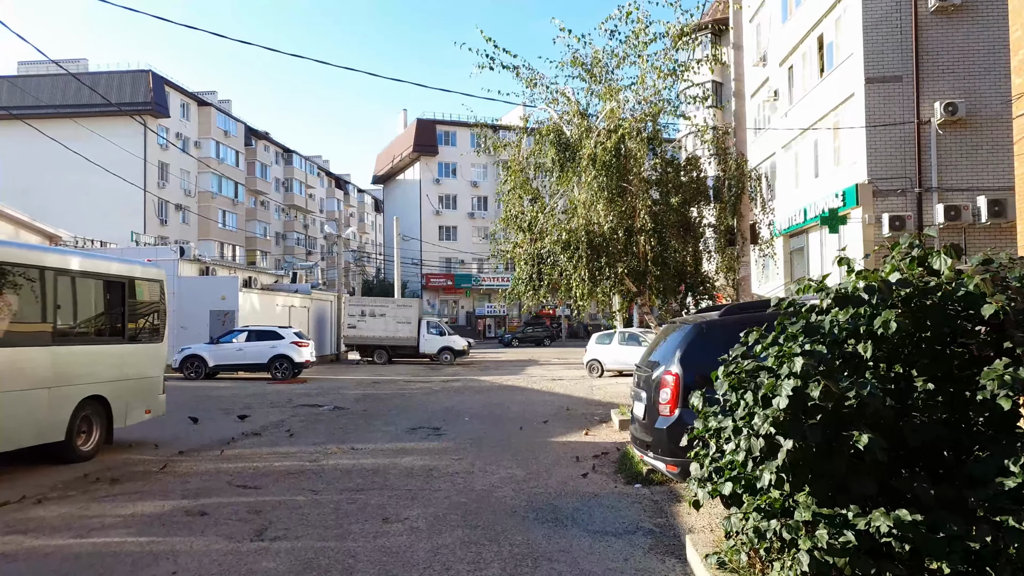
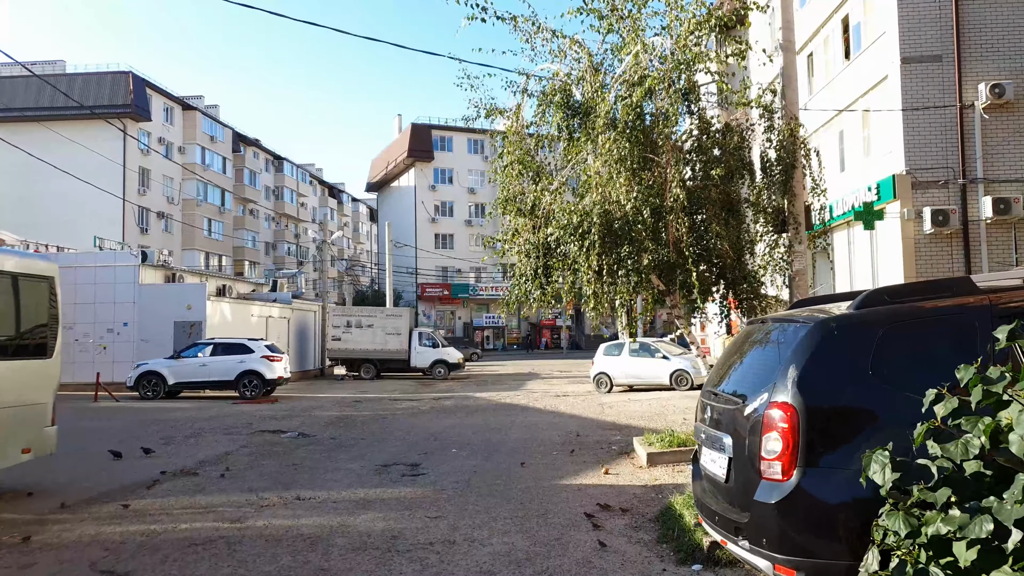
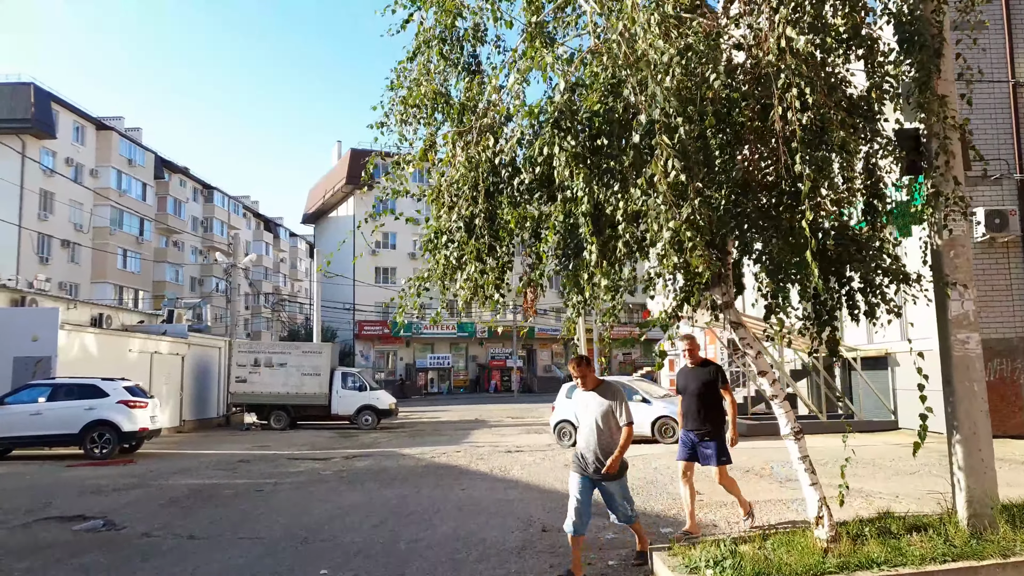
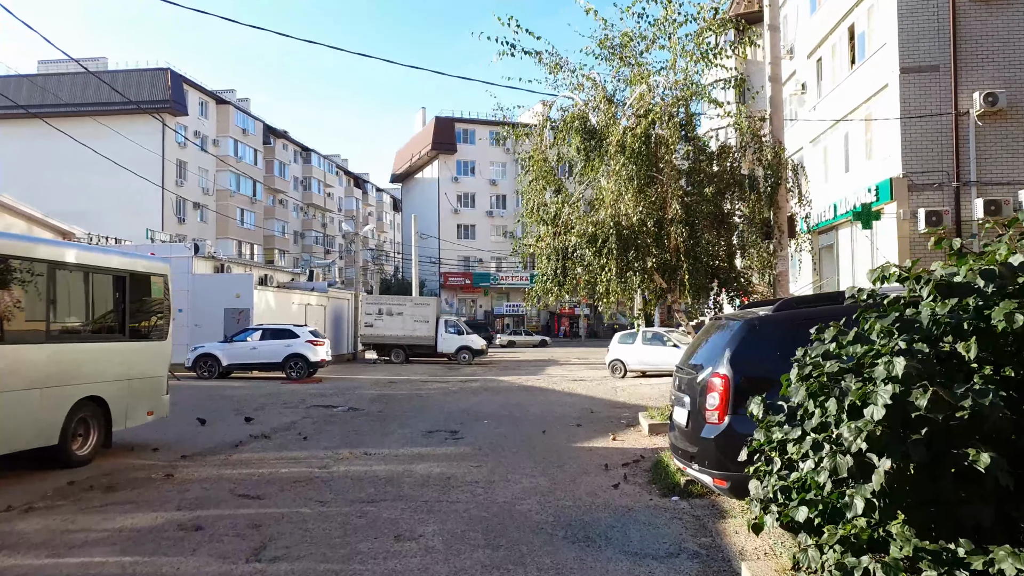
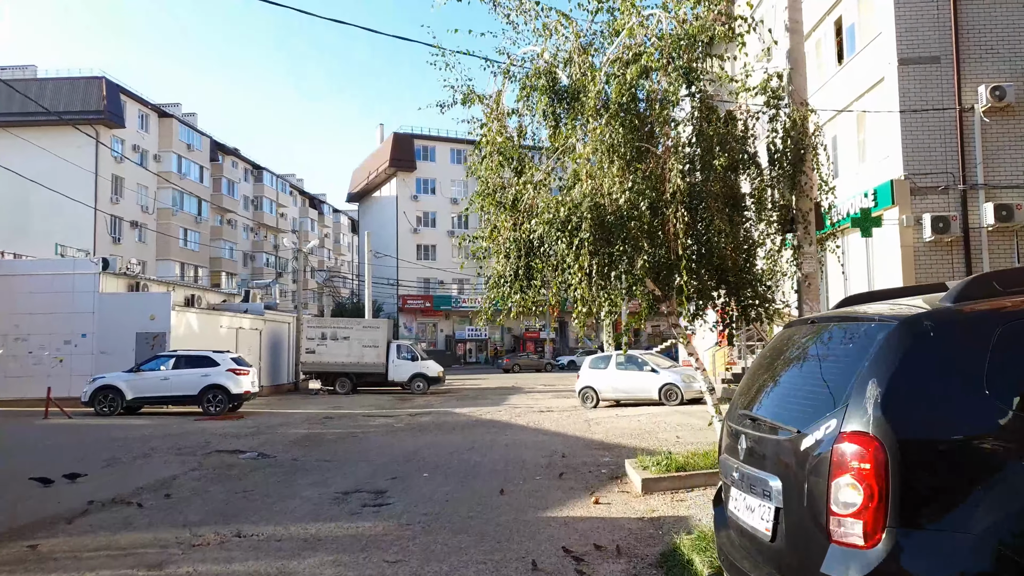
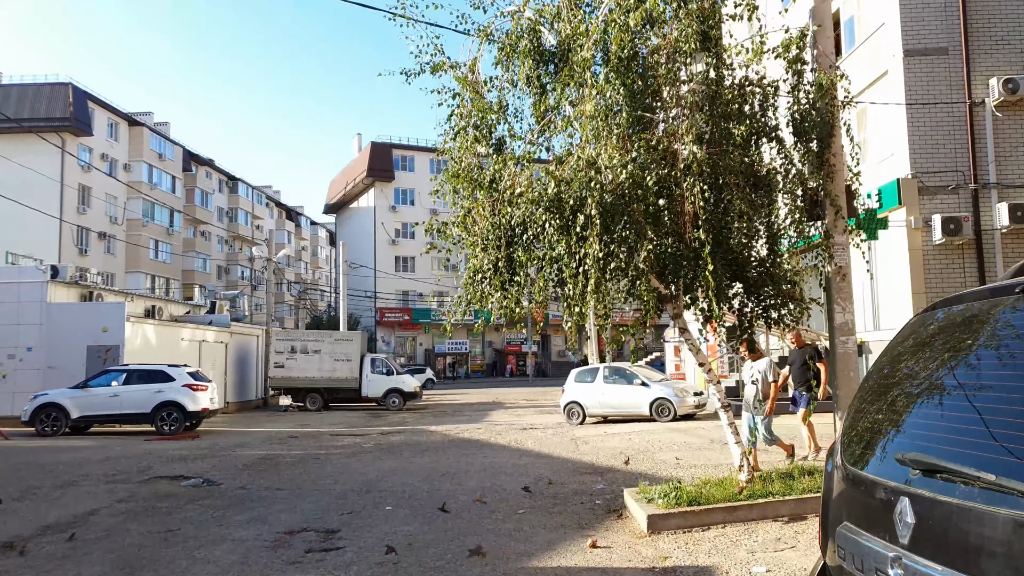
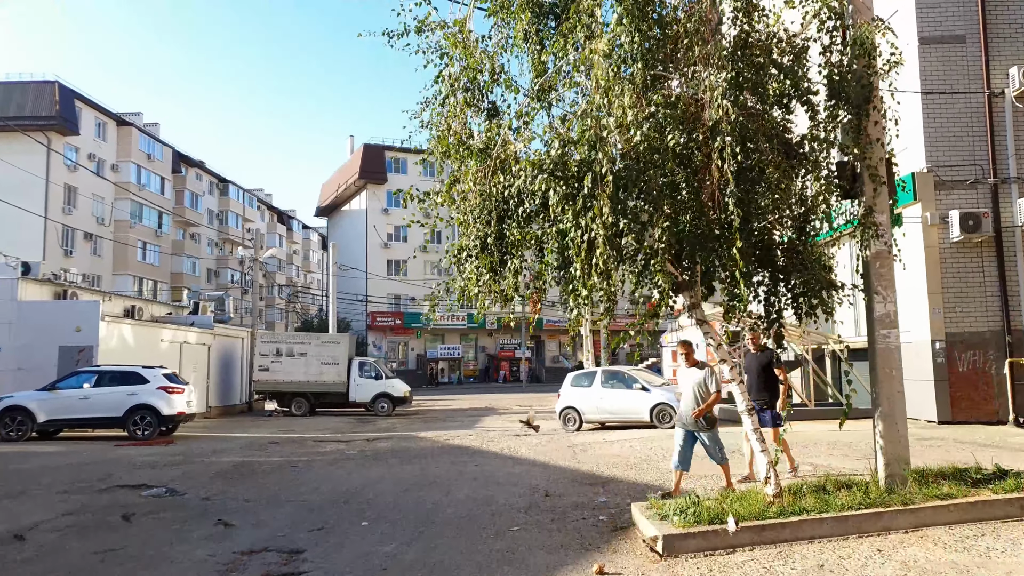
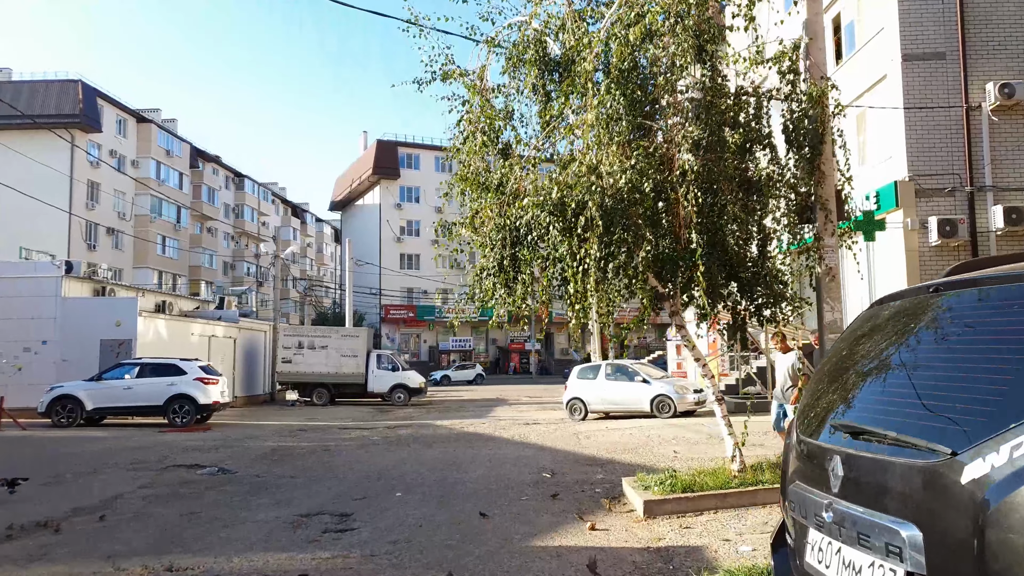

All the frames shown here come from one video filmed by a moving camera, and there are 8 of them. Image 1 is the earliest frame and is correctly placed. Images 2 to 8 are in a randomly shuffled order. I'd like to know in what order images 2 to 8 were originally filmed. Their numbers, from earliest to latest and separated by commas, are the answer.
4, 2, 5, 8, 6, 7, 3
